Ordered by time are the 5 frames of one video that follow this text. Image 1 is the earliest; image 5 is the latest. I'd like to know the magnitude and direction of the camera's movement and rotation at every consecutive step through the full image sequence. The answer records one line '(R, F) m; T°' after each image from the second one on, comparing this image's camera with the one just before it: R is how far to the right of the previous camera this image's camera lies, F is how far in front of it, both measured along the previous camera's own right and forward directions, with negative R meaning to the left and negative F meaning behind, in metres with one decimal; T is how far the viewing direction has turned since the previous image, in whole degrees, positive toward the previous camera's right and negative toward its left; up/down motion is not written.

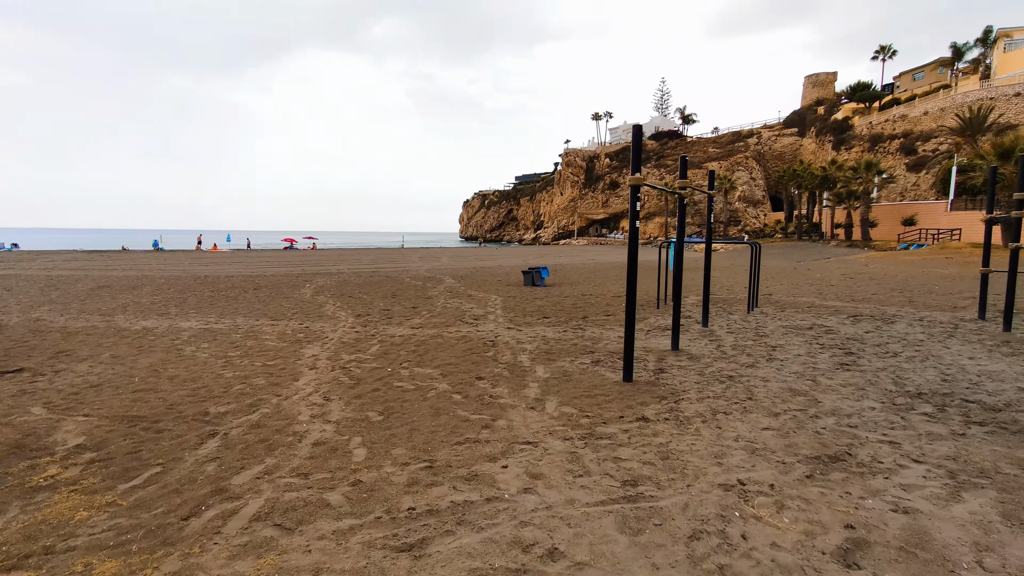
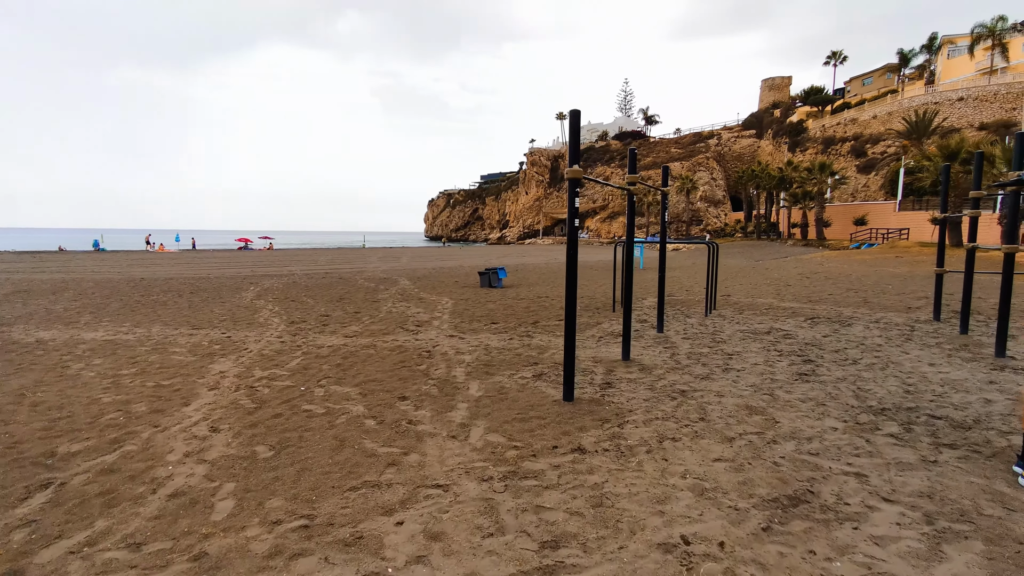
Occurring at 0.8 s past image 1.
(+0.3, +0.5) m; +4°
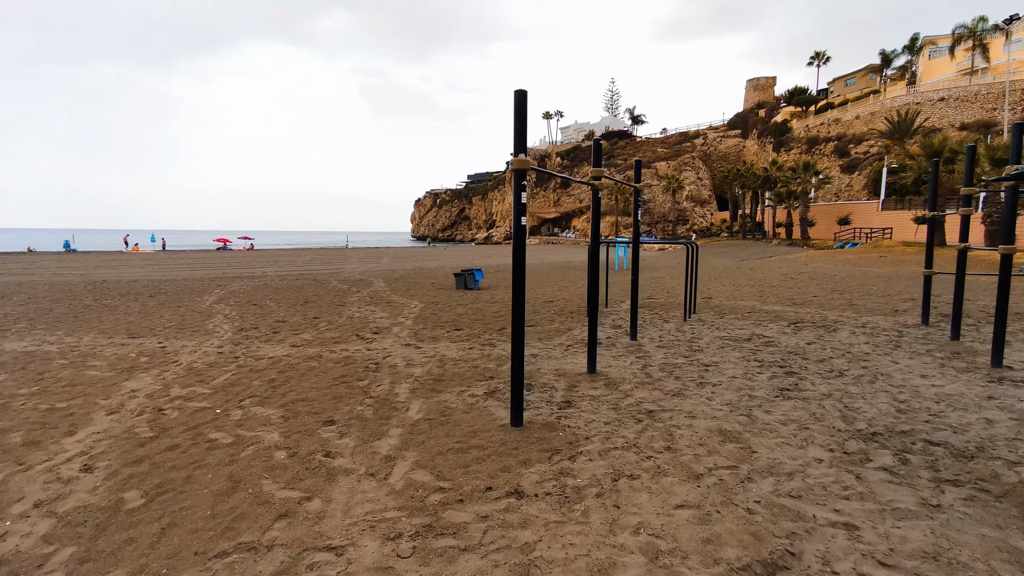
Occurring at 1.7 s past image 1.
(+0.3, +0.5) m; +1°
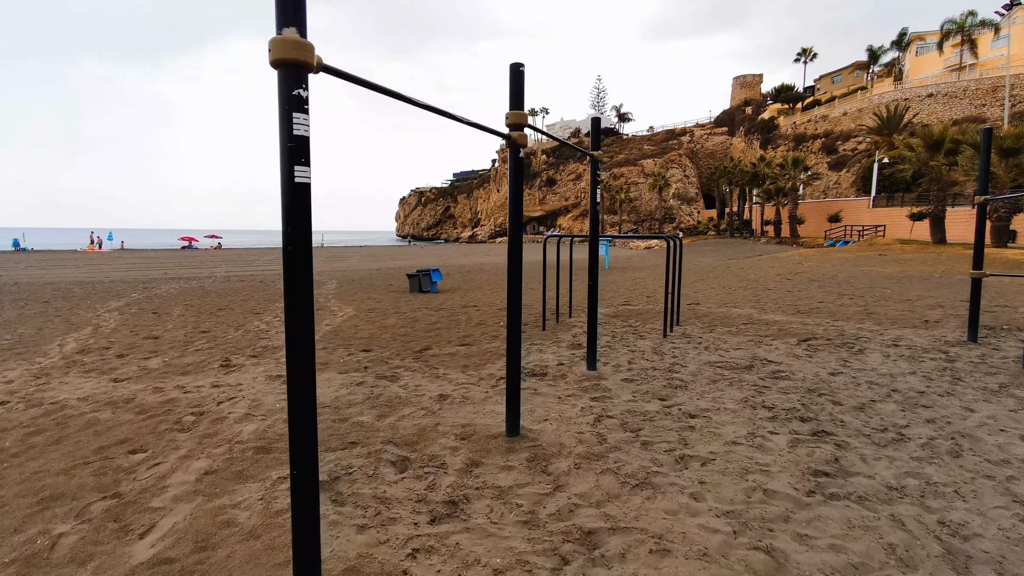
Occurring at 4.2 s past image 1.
(+0.6, +1.6) m; +1°
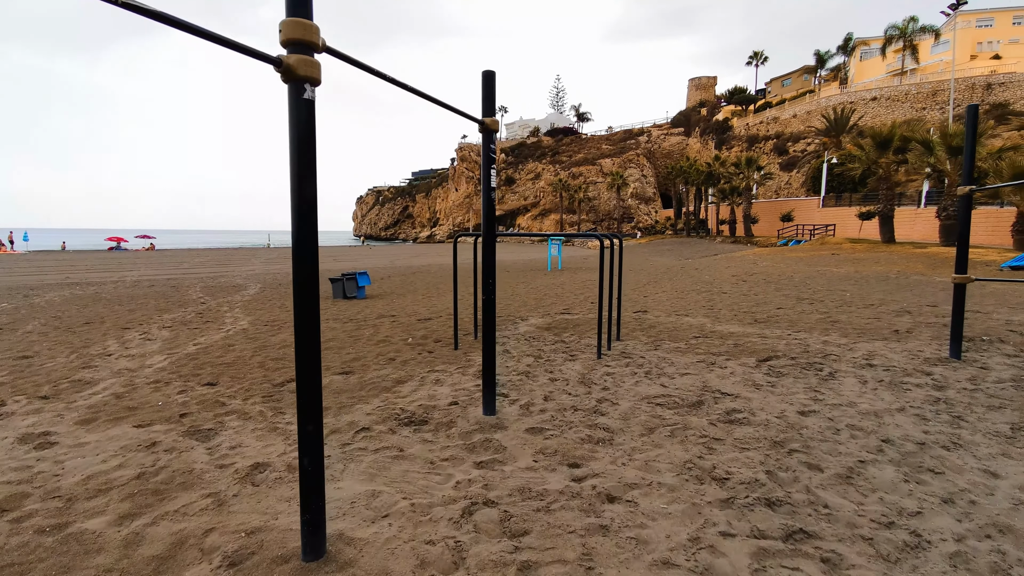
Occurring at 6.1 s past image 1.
(+0.6, +1.1) m; +4°
